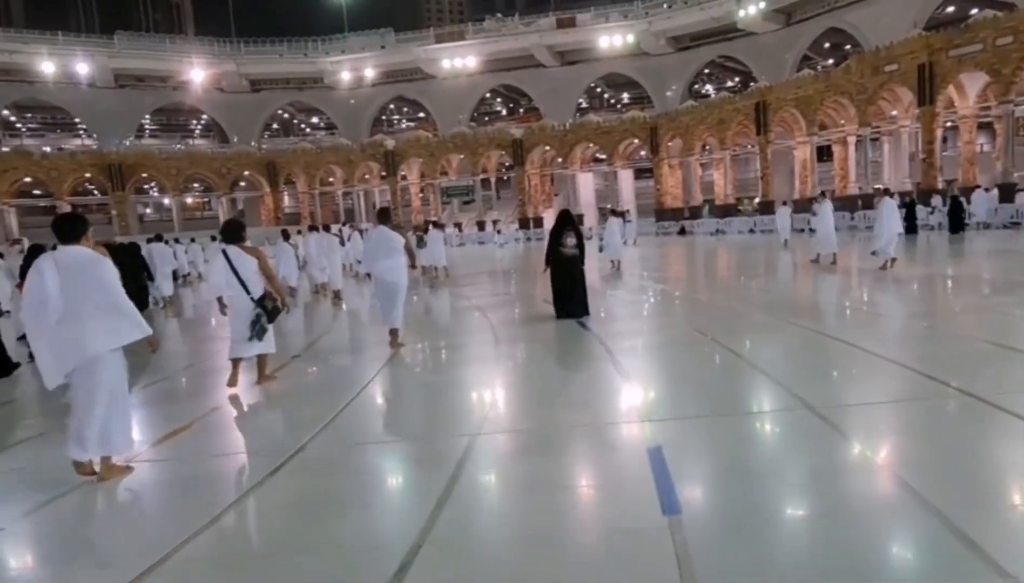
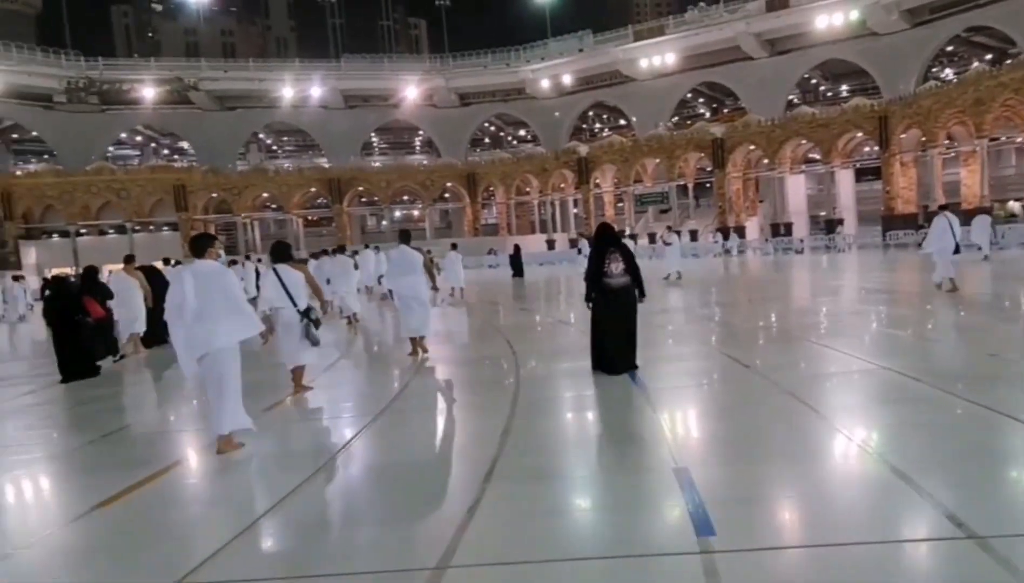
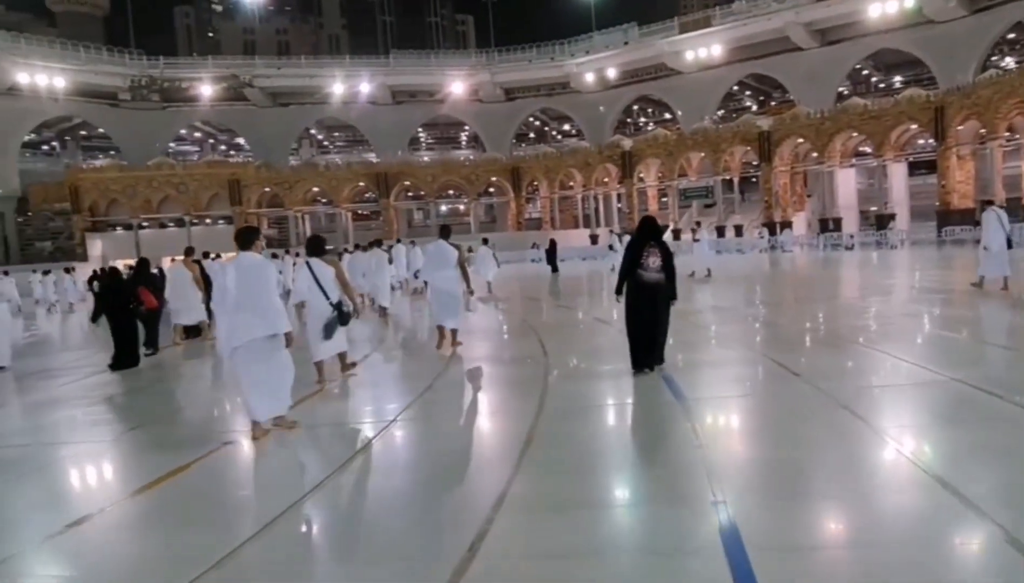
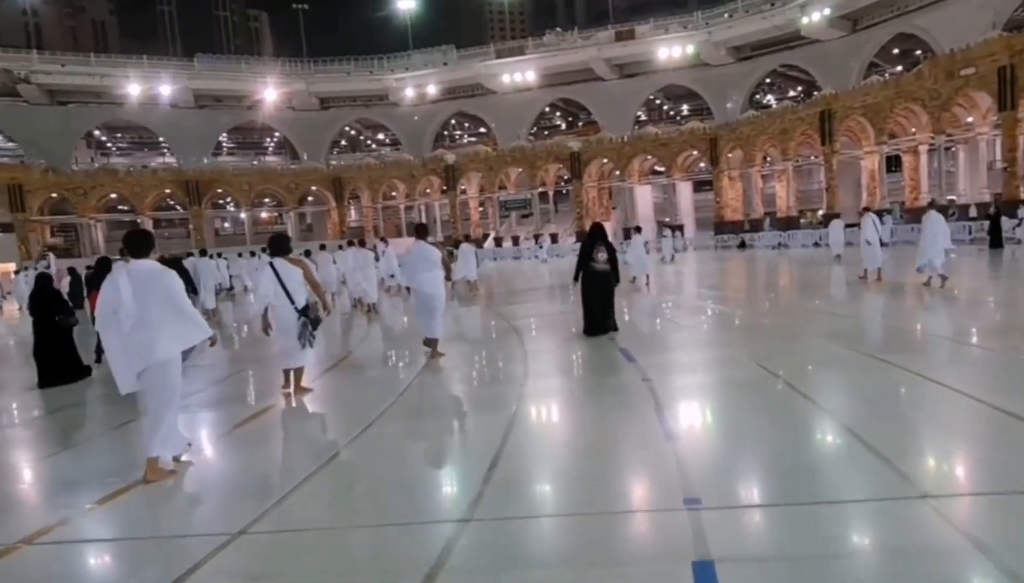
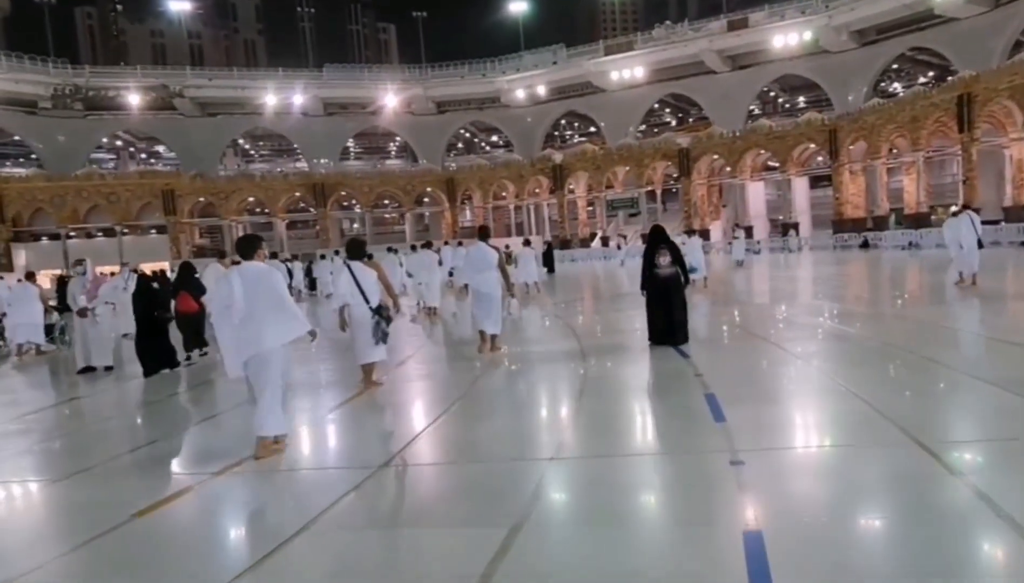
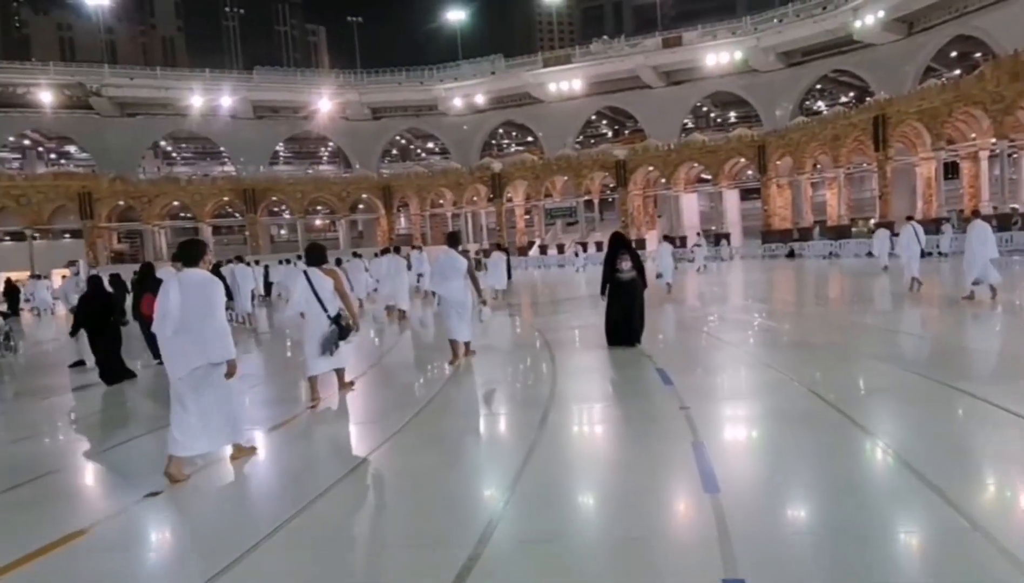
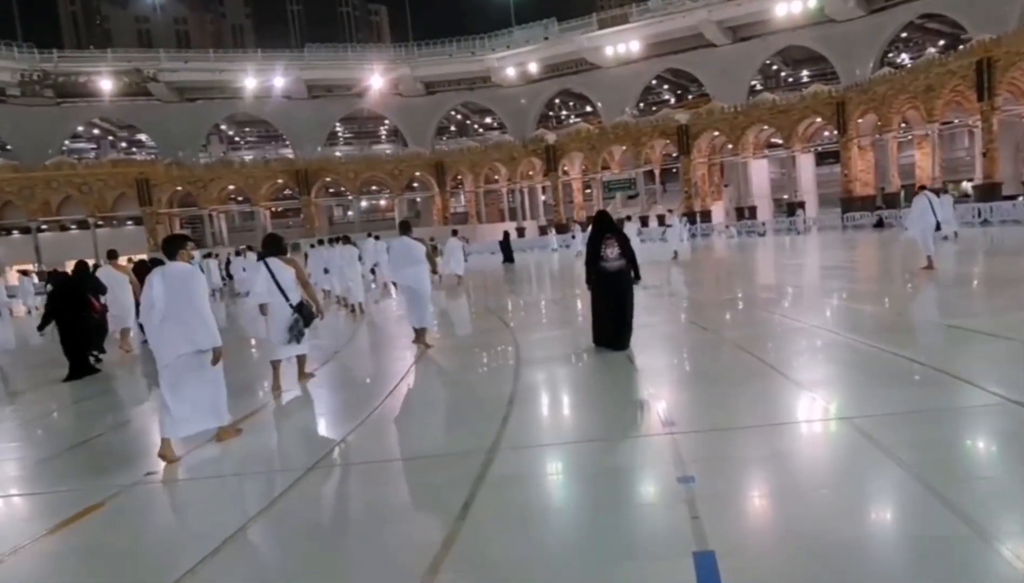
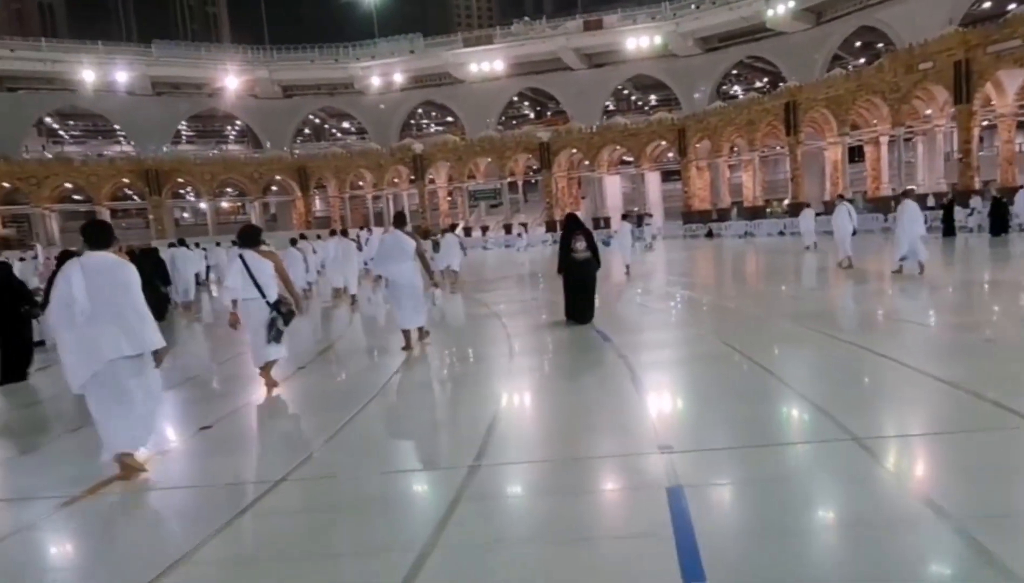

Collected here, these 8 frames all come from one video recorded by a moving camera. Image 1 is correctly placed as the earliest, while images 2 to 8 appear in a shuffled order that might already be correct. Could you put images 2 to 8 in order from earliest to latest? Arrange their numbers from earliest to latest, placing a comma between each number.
8, 4, 6, 5, 7, 2, 3
